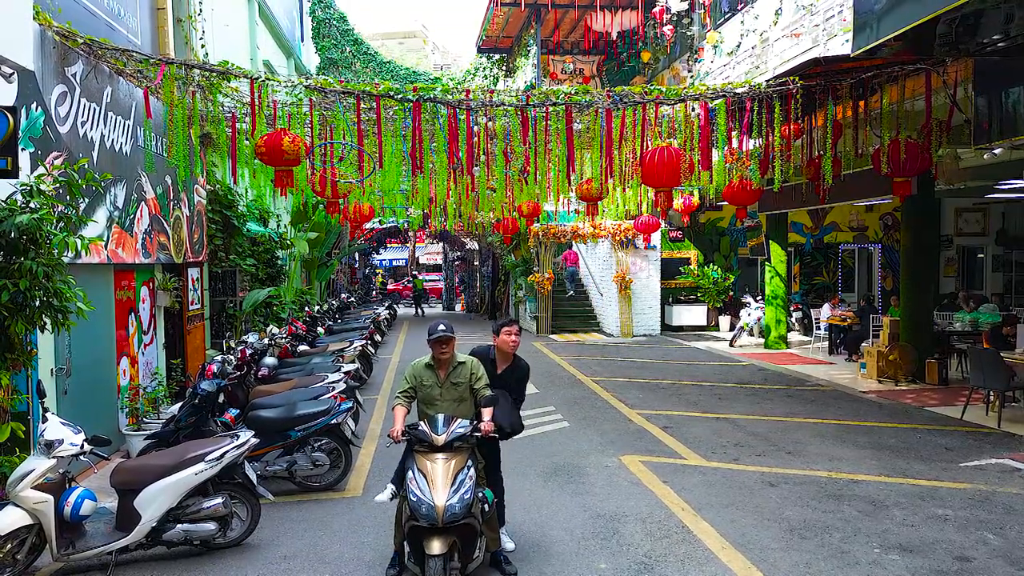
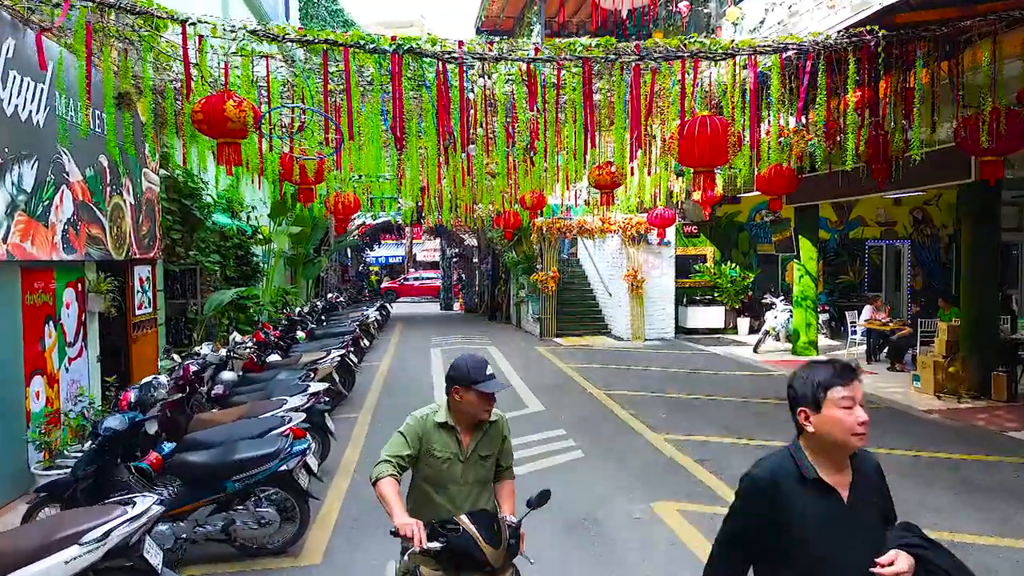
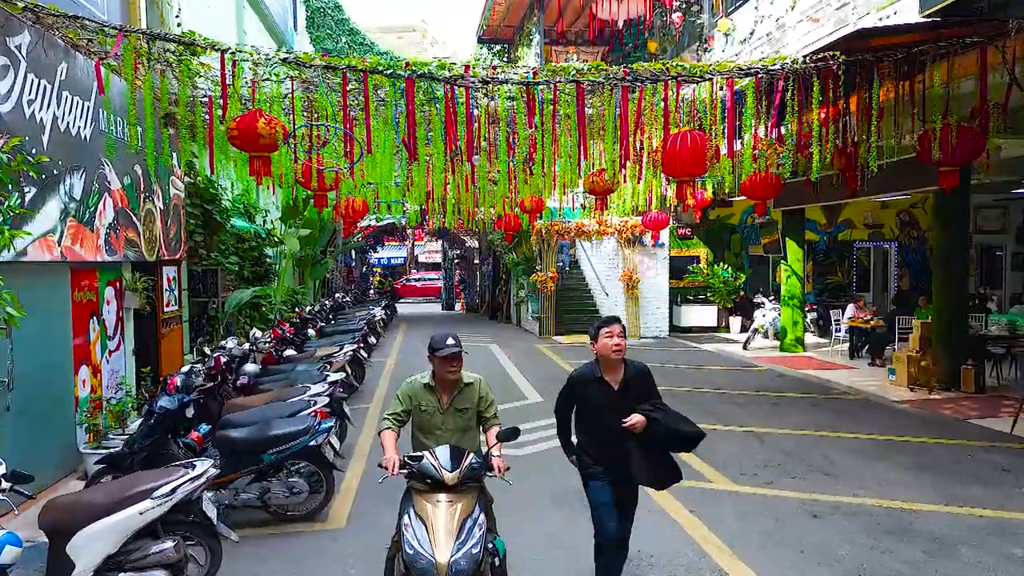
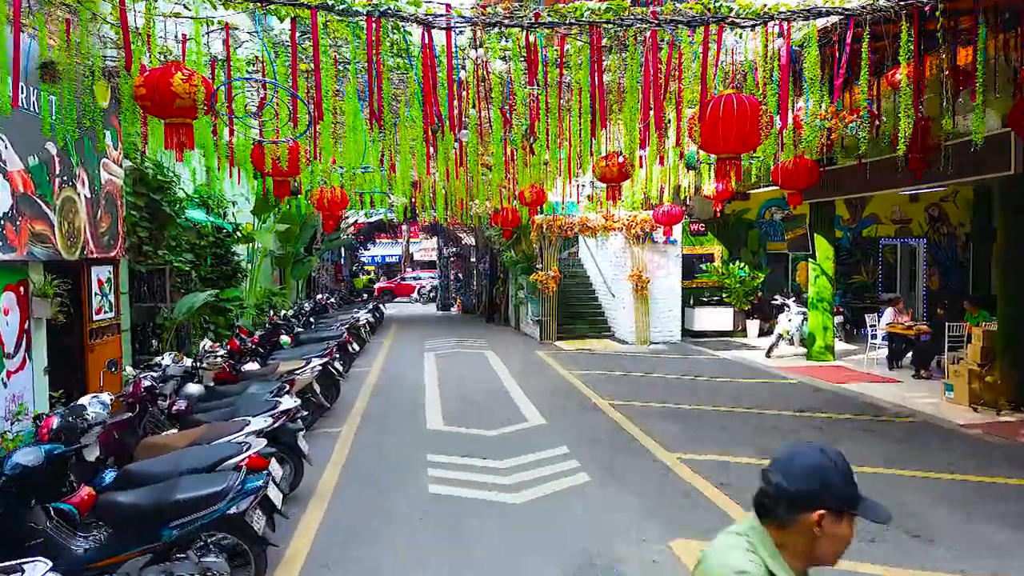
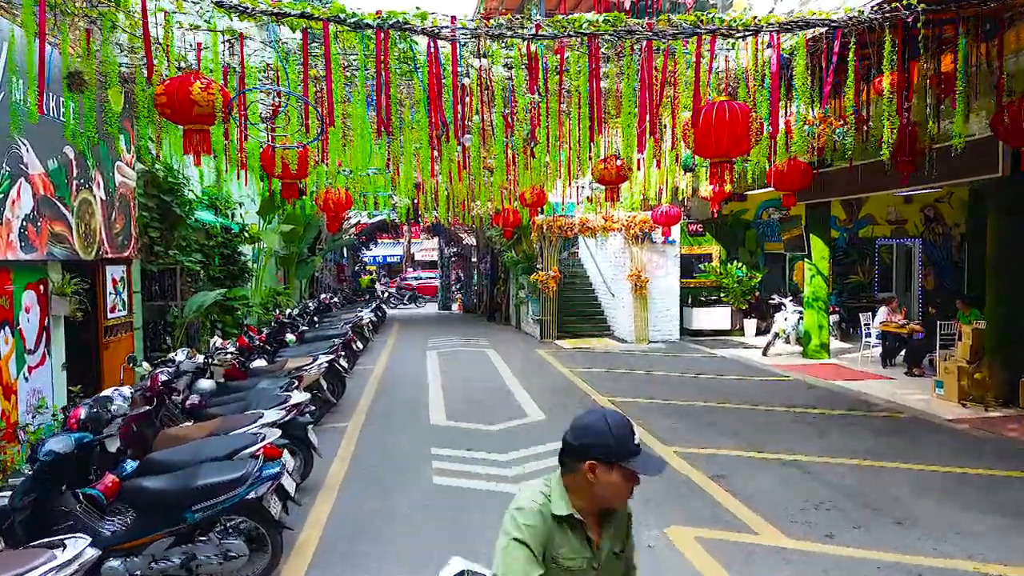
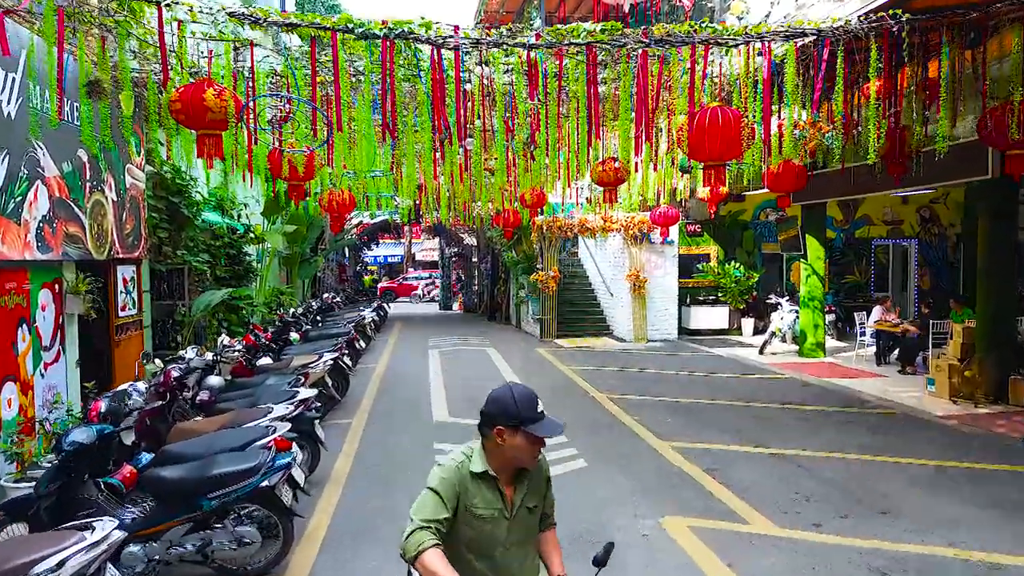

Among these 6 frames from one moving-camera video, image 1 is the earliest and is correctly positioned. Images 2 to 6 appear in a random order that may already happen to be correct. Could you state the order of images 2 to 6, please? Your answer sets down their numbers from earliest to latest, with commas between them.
3, 2, 6, 5, 4
